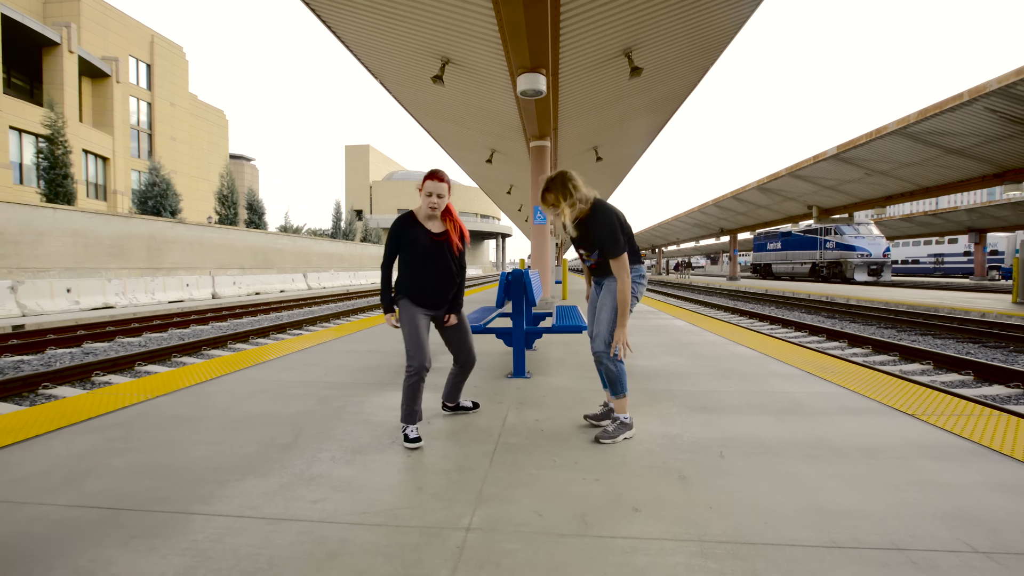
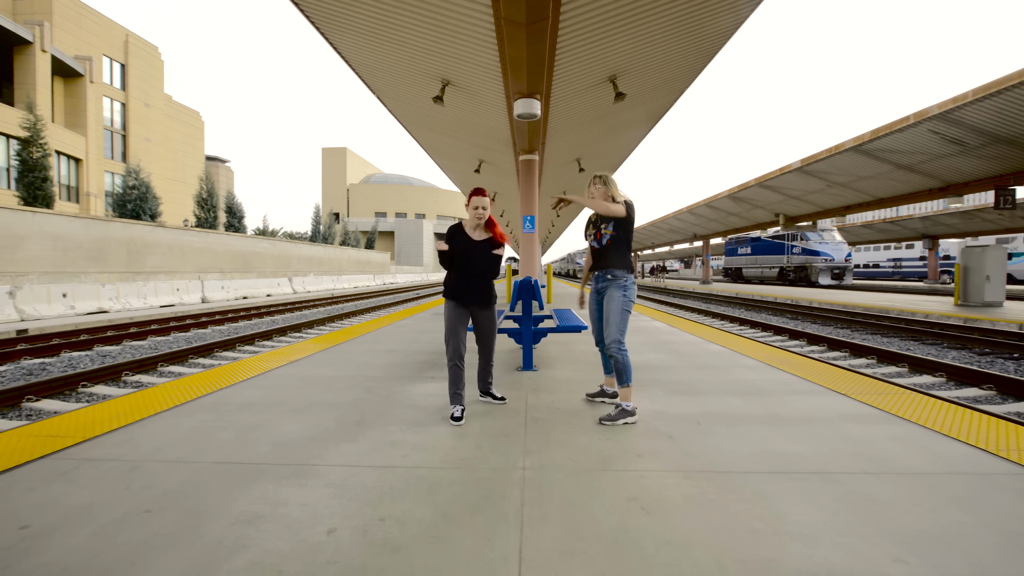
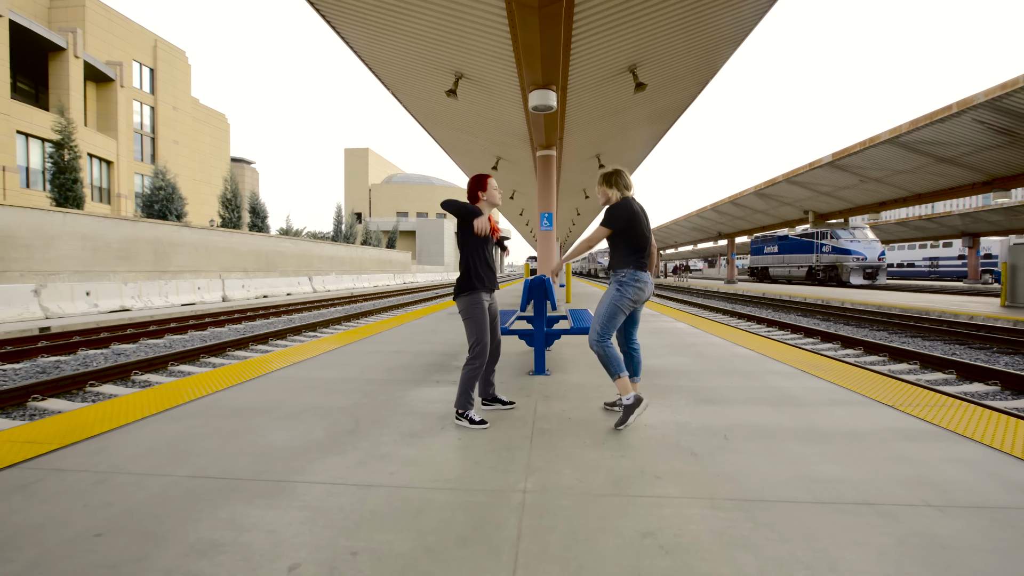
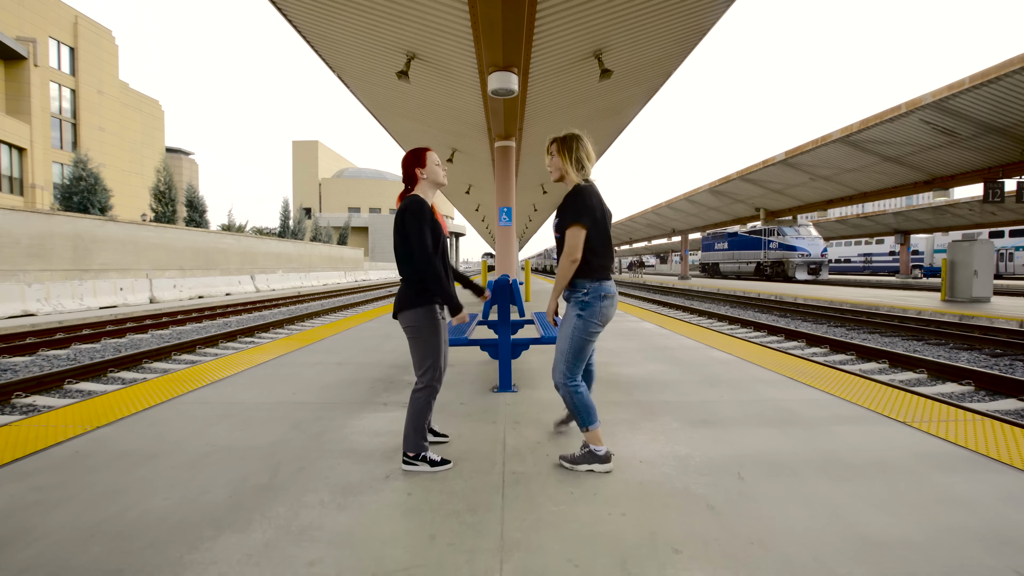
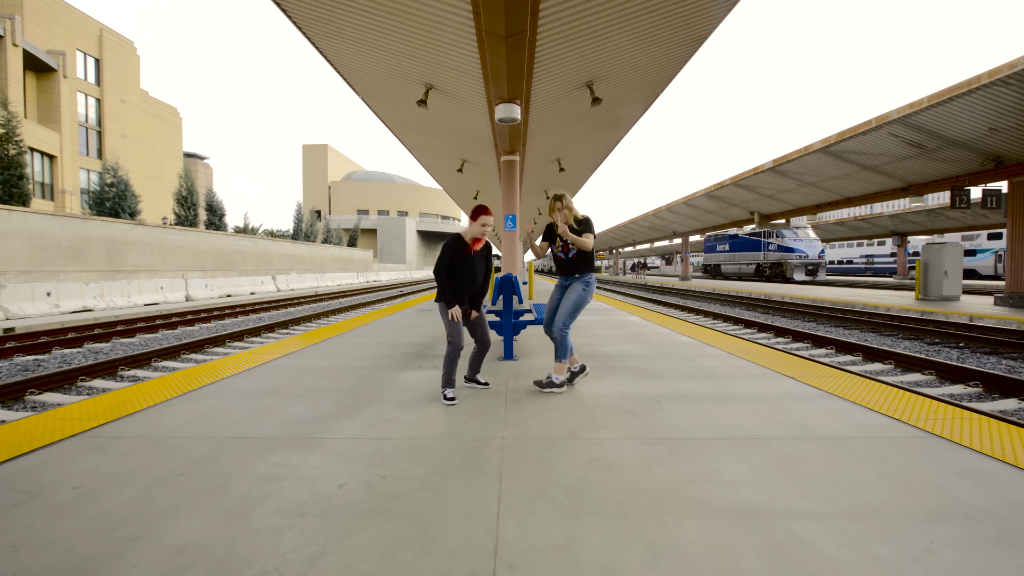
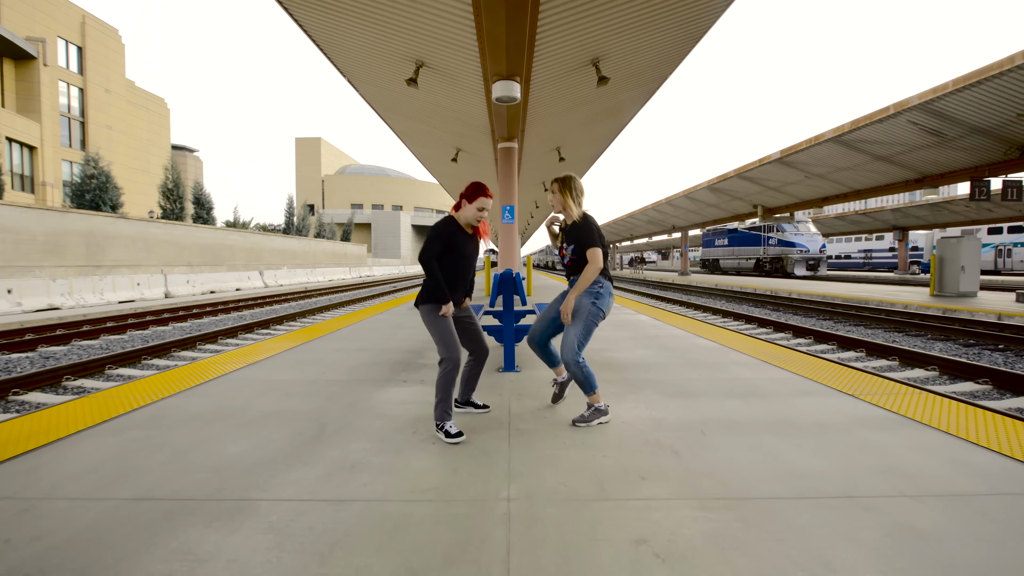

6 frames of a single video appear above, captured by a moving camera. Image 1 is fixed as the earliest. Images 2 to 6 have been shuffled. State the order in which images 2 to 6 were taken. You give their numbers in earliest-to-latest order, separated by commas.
3, 2, 5, 6, 4
